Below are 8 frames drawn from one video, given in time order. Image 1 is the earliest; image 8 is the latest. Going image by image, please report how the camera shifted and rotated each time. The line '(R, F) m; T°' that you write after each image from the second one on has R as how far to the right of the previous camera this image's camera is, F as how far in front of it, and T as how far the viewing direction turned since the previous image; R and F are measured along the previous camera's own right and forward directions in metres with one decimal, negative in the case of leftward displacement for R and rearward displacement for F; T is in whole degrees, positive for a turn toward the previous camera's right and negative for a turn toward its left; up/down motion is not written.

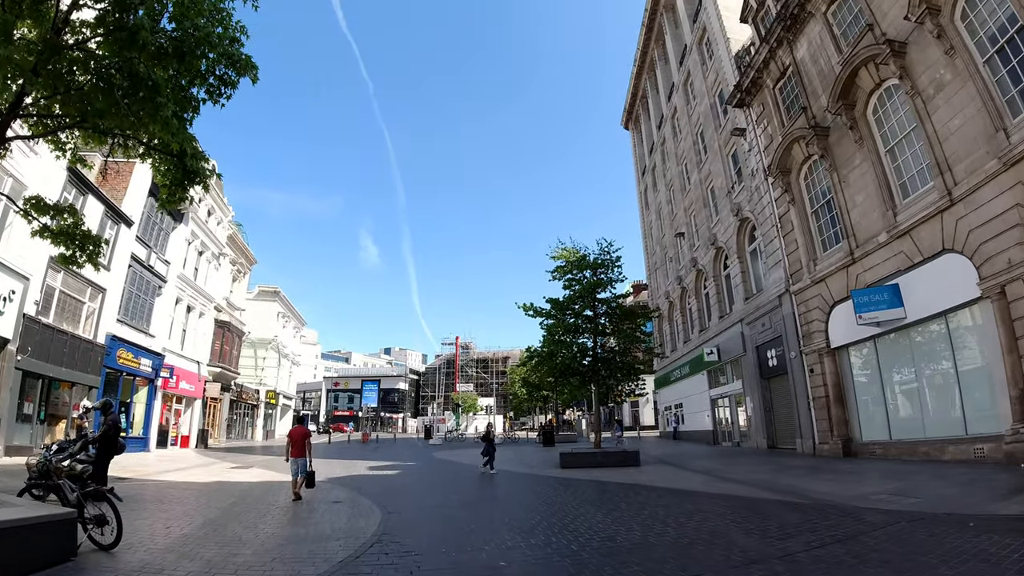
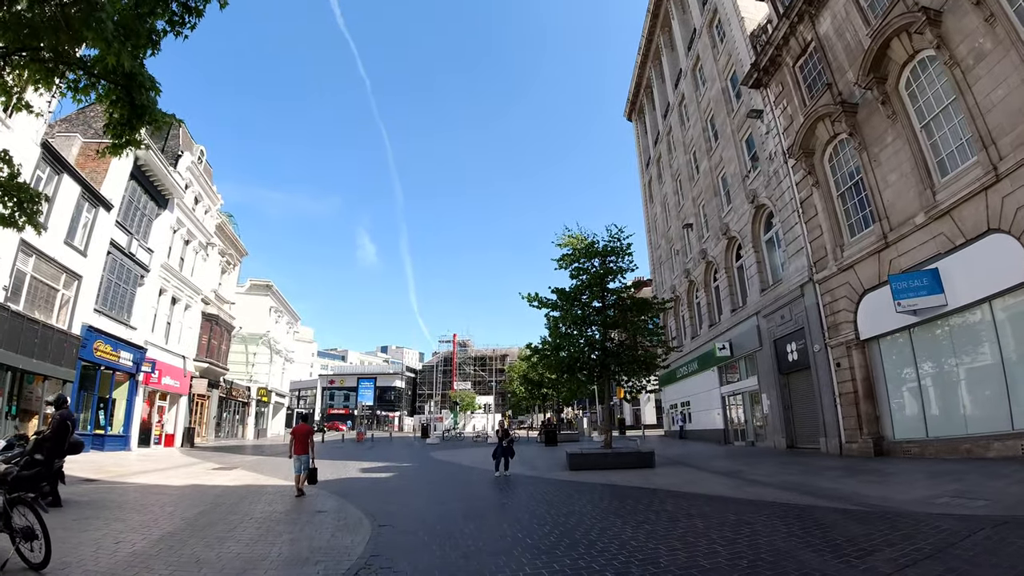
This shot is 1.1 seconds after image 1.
(-0.2, +1.2) m; 0°
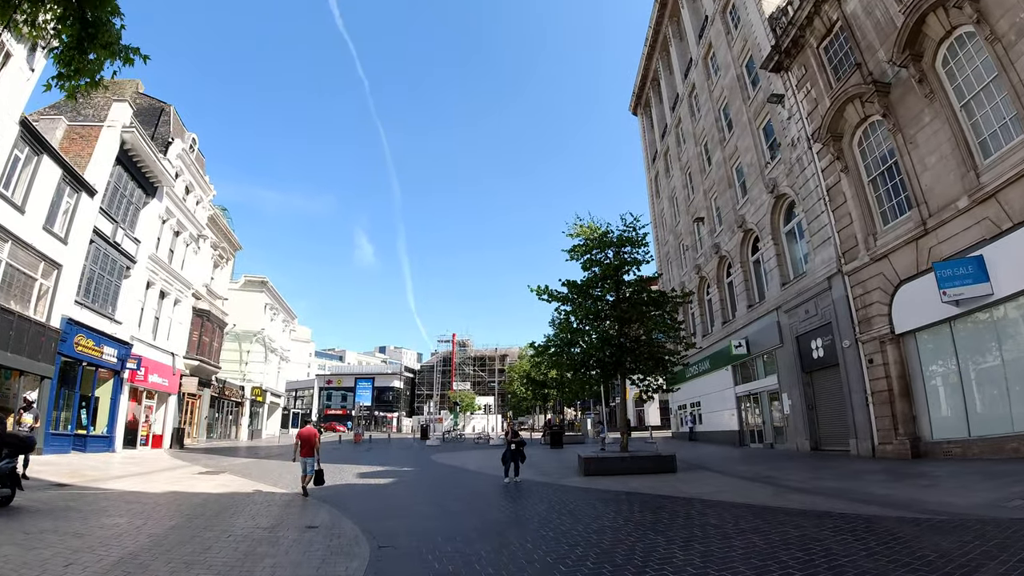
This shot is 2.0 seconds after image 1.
(-0.3, +1.1) m; 0°
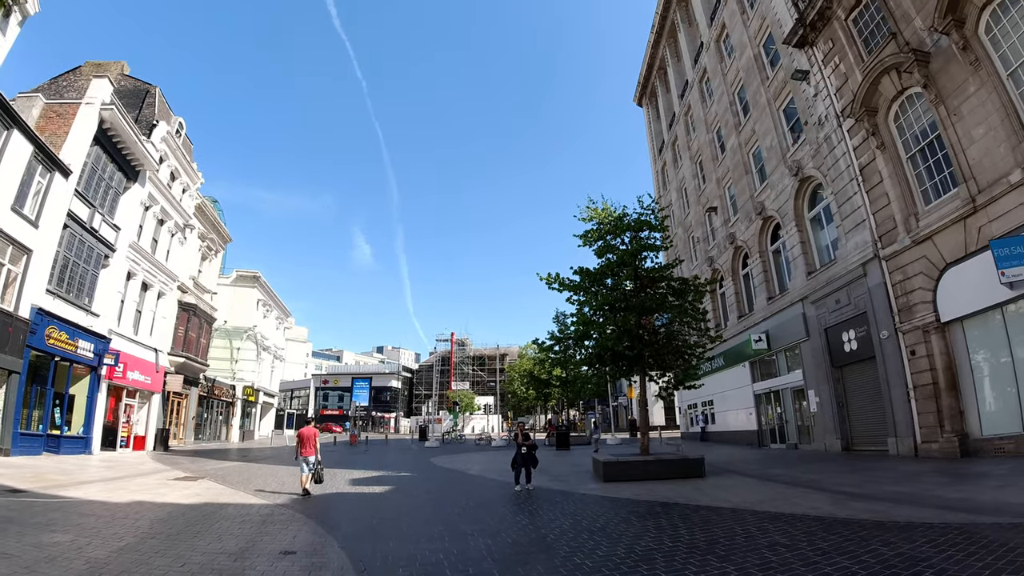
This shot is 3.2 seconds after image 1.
(-0.3, +1.3) m; 0°
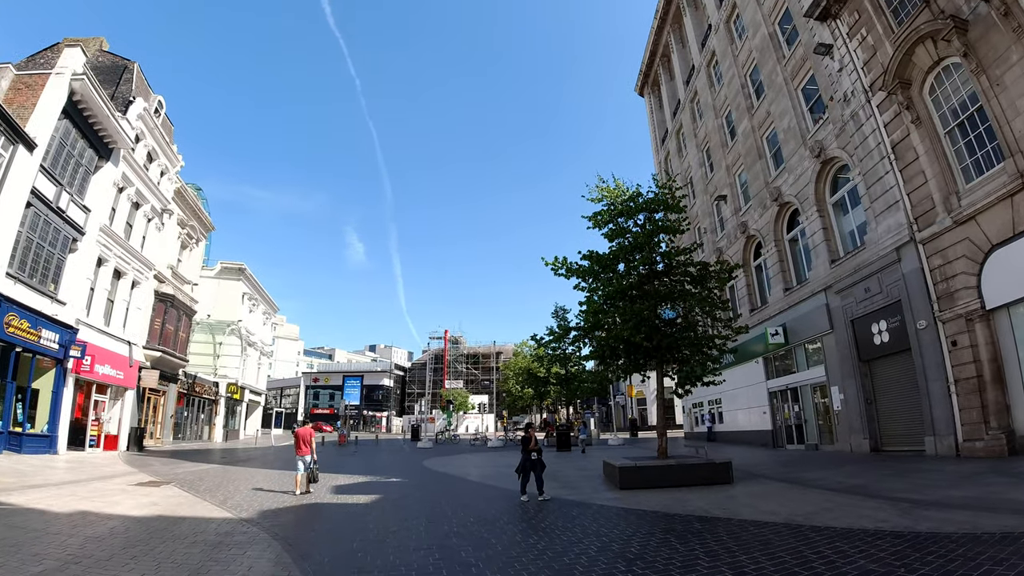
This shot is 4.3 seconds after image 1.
(-0.2, +1.3) m; +1°
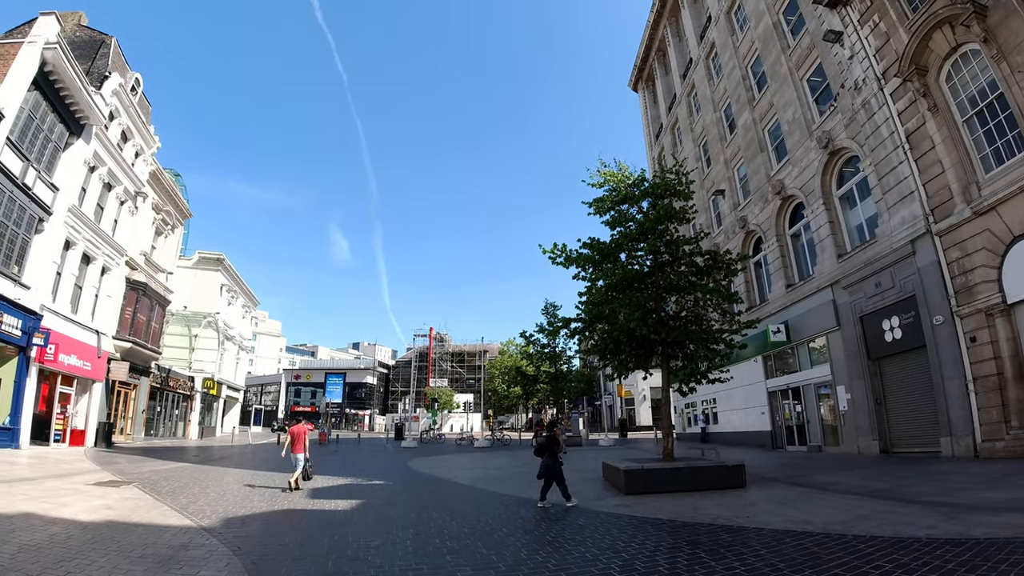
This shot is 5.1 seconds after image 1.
(-0.3, +0.9) m; +2°
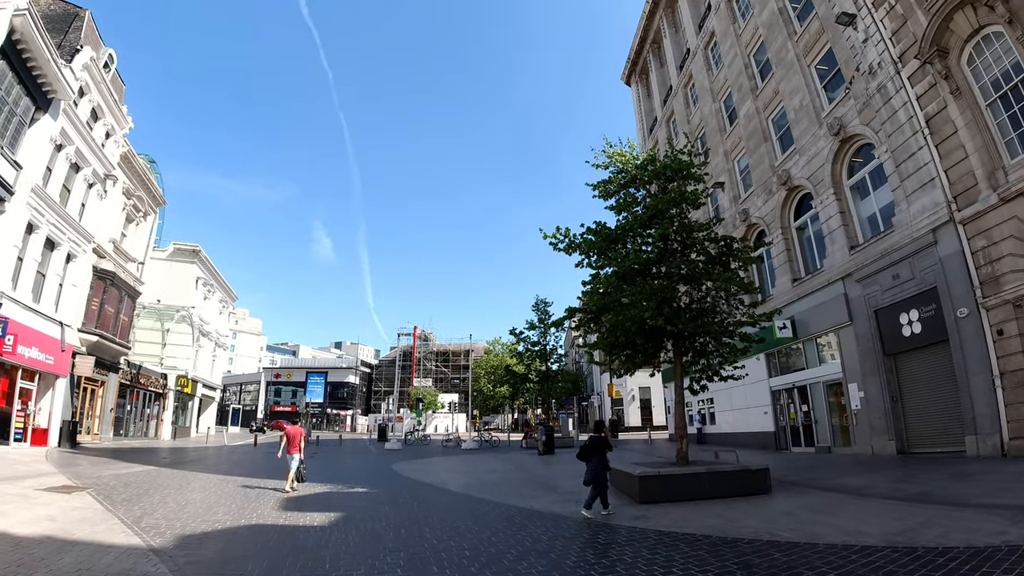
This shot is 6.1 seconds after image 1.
(-0.3, +1.0) m; +2°
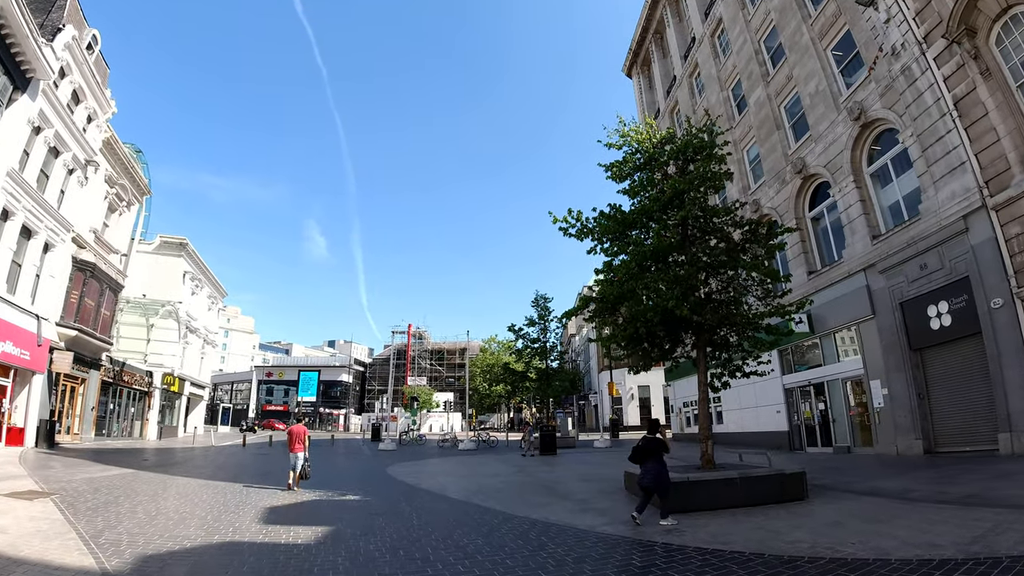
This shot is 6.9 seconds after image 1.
(-0.3, +0.8) m; +1°
